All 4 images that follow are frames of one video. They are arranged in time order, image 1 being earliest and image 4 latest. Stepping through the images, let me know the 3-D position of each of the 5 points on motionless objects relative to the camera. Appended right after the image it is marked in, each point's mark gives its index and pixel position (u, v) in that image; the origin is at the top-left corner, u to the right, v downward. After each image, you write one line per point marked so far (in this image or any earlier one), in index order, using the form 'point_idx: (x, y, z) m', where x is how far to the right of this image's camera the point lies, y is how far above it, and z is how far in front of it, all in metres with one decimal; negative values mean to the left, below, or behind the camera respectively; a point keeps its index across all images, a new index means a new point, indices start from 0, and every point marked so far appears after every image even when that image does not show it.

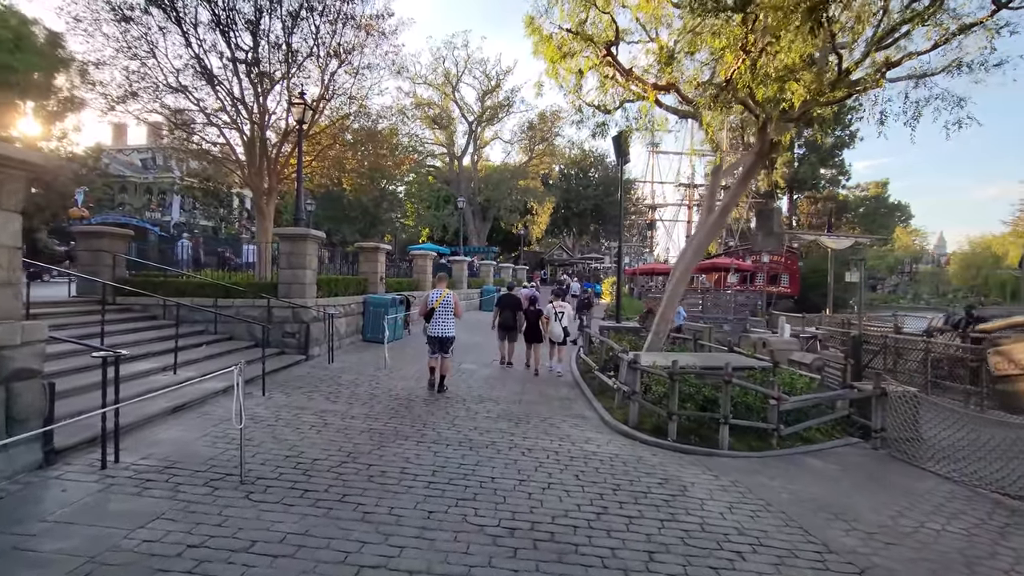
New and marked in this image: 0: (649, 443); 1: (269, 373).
0: (+1.8, -2.0, +7.1) m
1: (-3.9, -1.4, +8.8) m
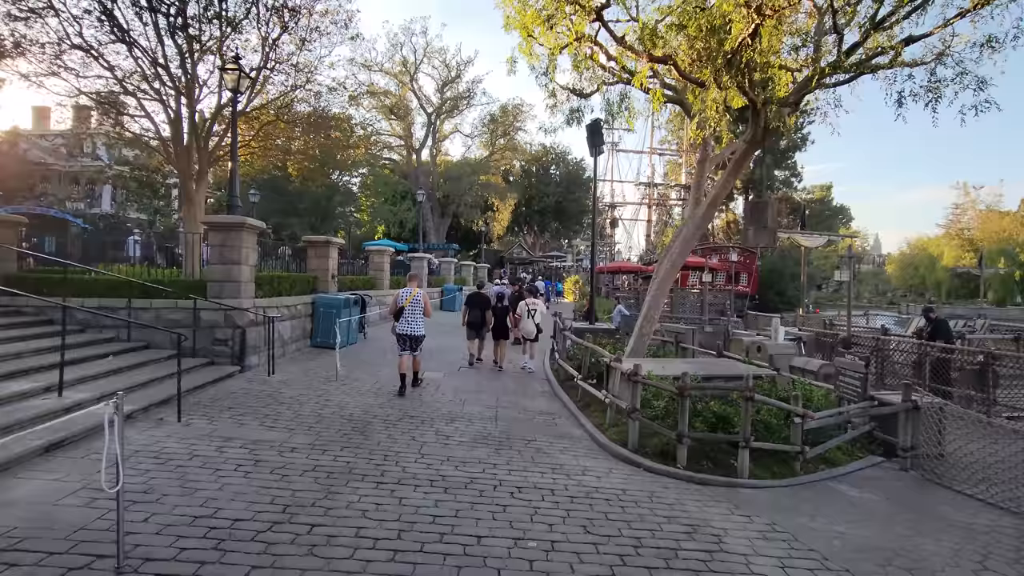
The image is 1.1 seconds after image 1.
0: (+1.6, -2.0, +6.0) m
1: (-4.3, -1.4, +7.2) m
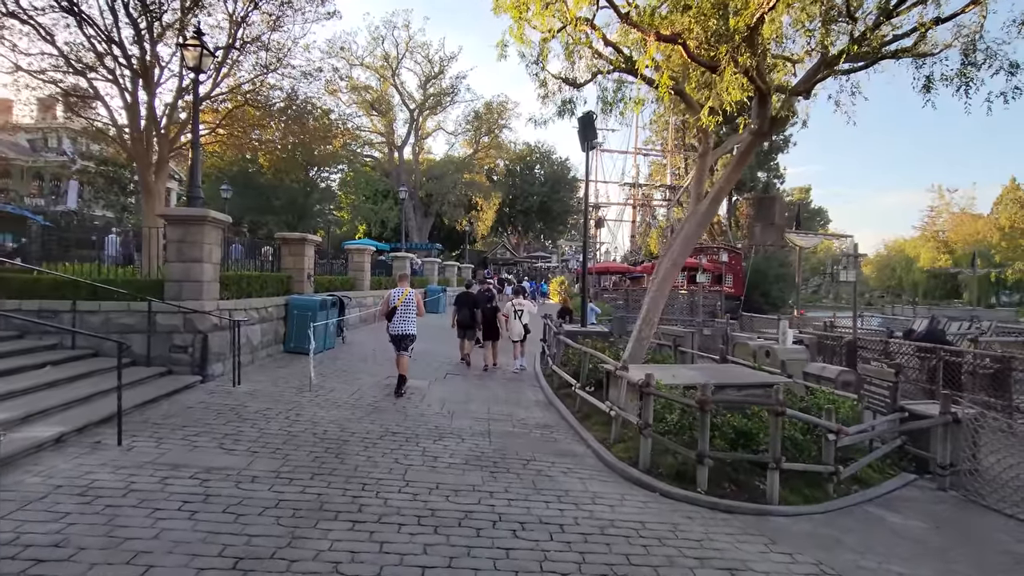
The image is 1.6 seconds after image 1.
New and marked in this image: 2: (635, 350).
0: (+1.6, -2.0, +5.2) m
1: (-4.3, -1.4, +6.3) m
2: (+2.4, -1.2, +10.4) m
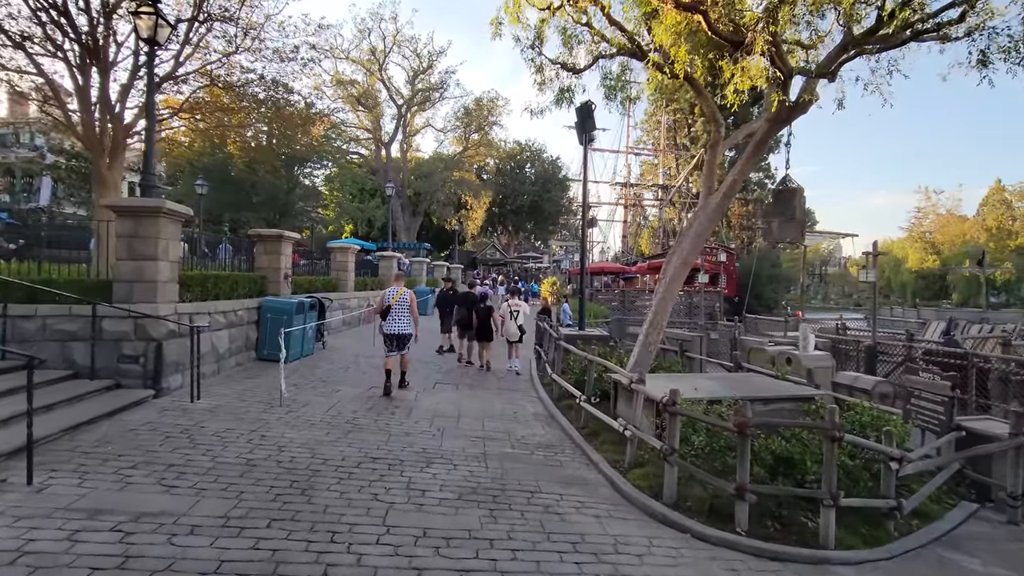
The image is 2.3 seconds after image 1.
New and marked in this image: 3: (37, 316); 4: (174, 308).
0: (+1.6, -2.0, +4.4) m
1: (-4.3, -1.4, +5.3) m
2: (+2.3, -1.2, +9.6) m
3: (-6.1, -0.4, +7.0) m
4: (-4.7, -0.3, +7.5) m
